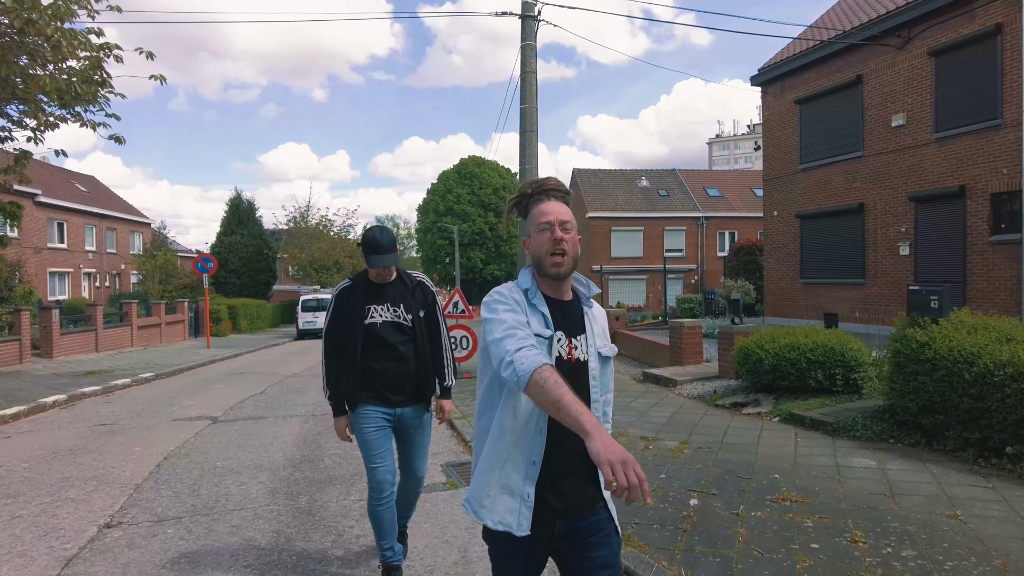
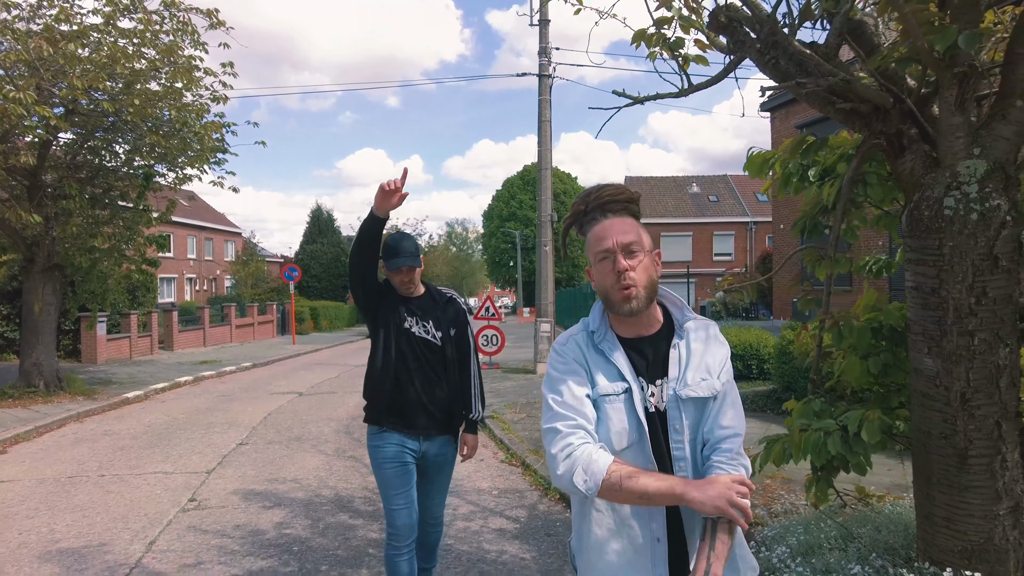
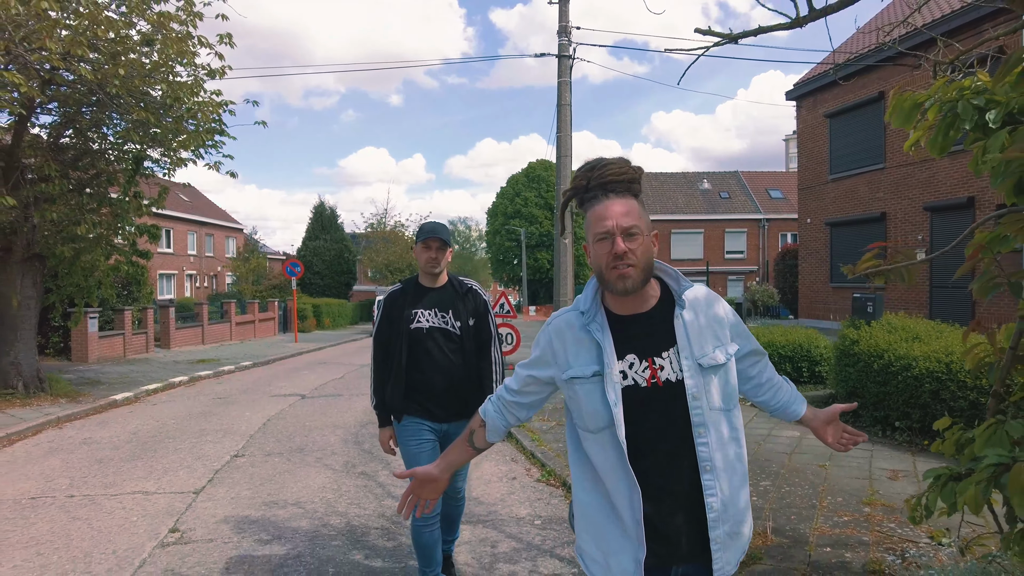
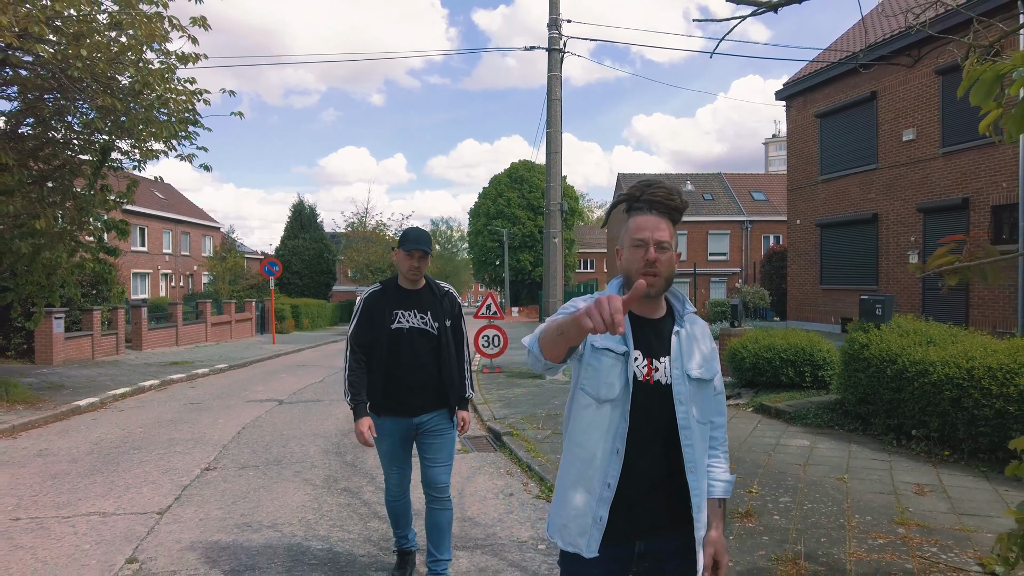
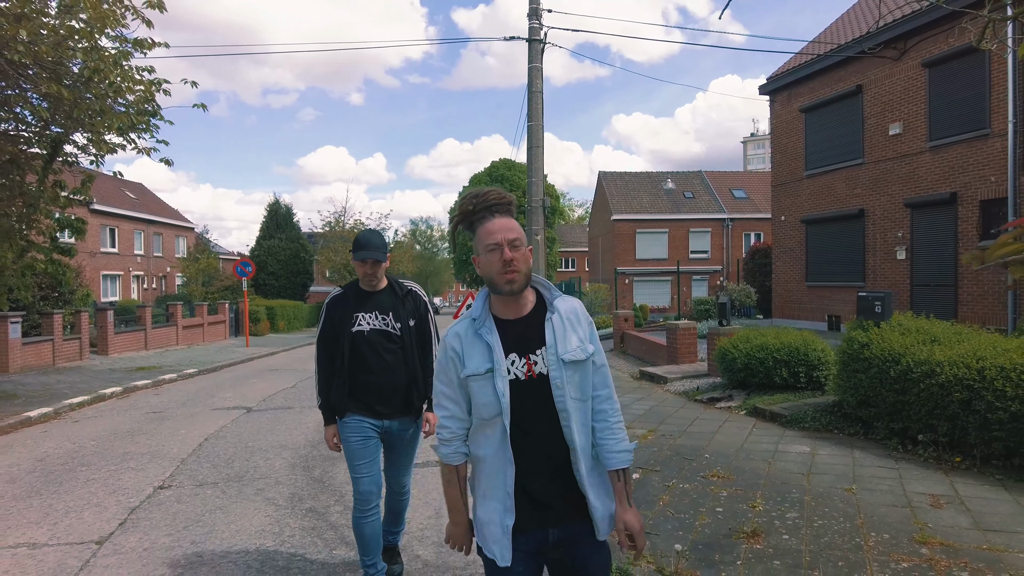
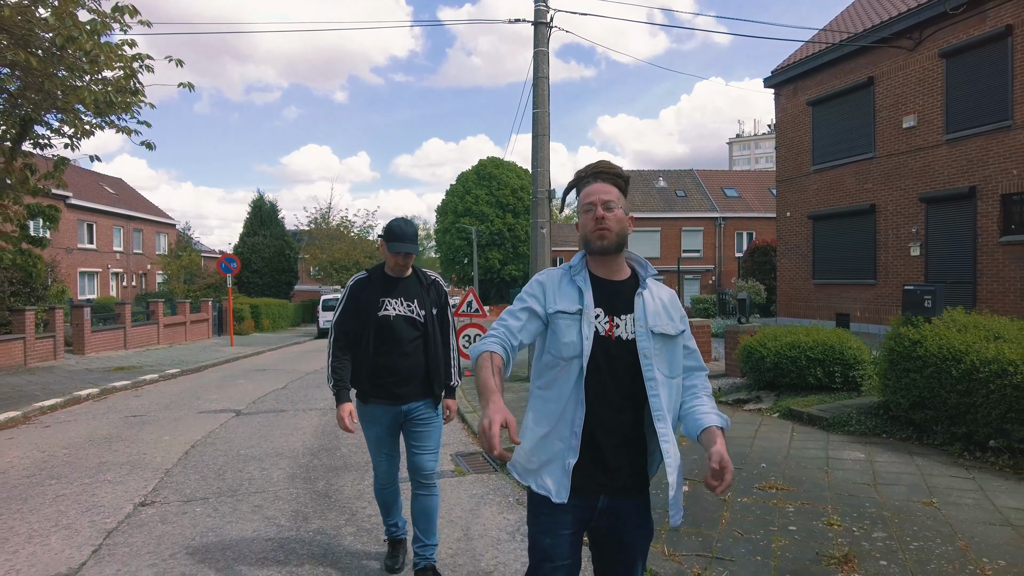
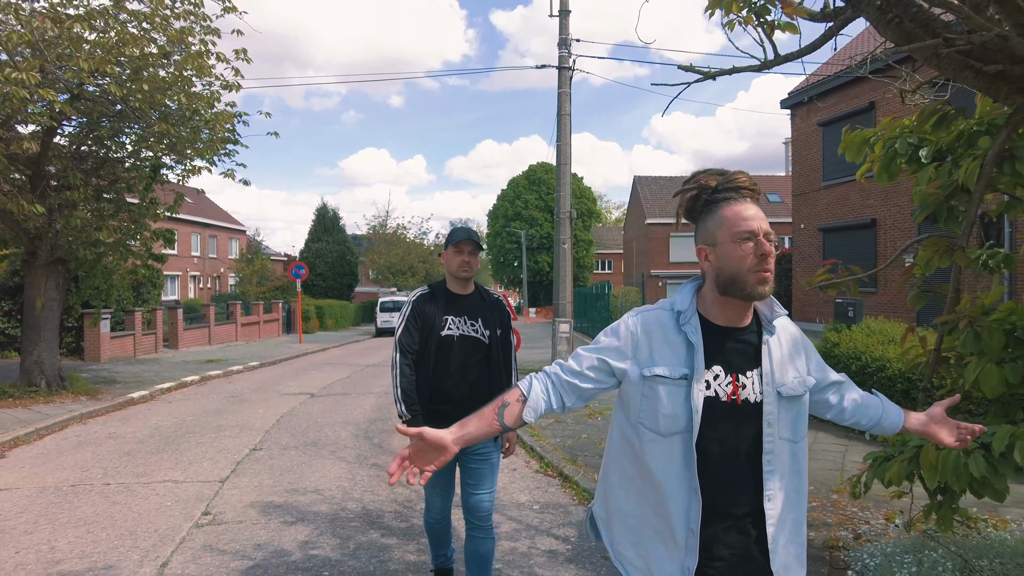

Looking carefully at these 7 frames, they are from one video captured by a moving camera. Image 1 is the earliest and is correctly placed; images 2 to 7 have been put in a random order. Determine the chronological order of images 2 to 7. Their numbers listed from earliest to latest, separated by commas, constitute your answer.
6, 5, 4, 3, 7, 2
